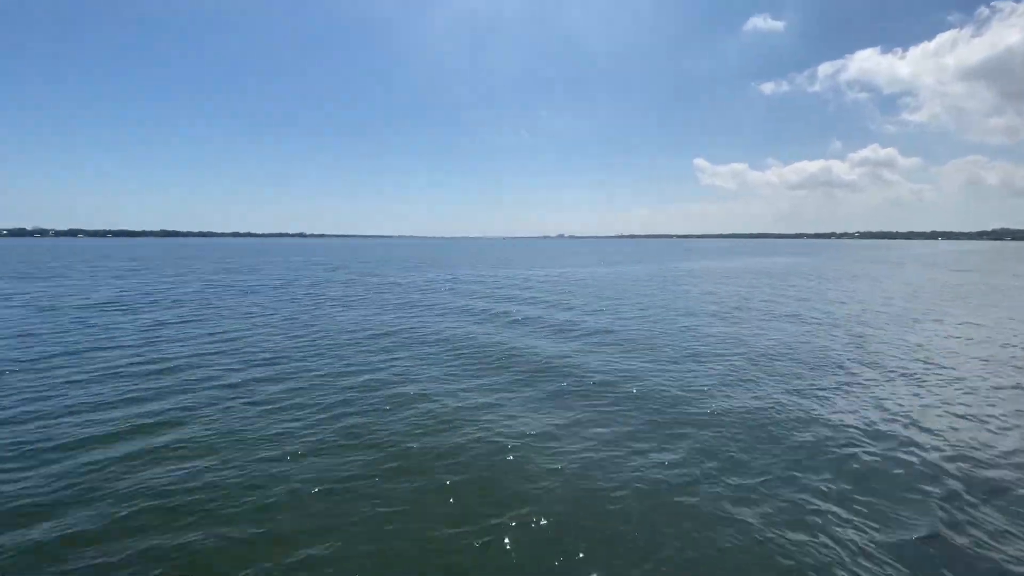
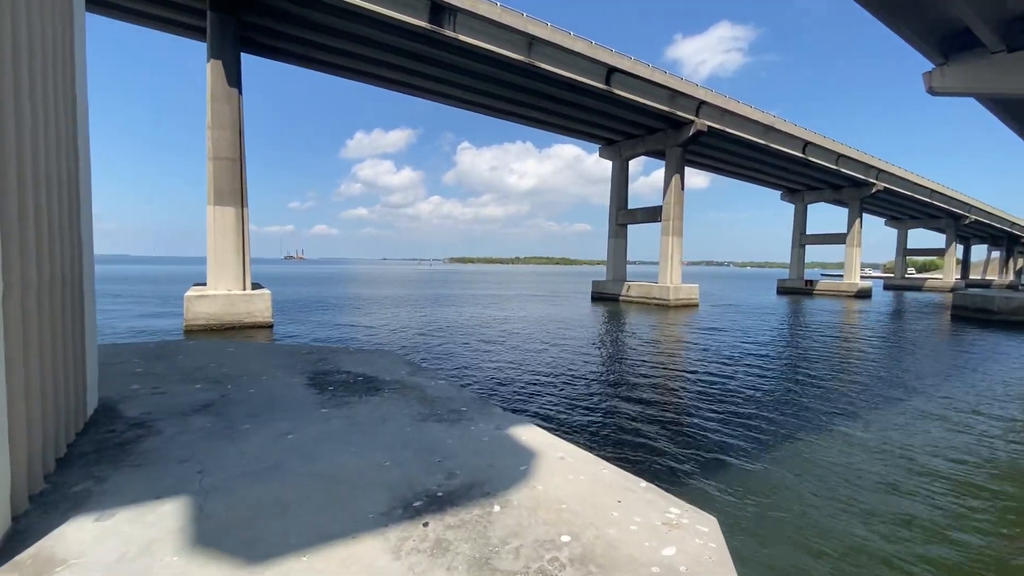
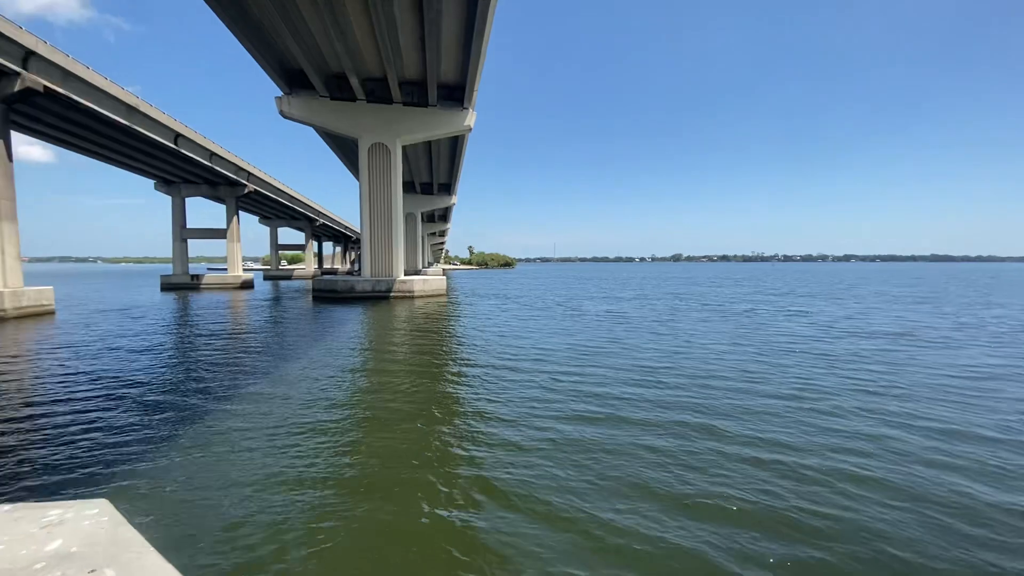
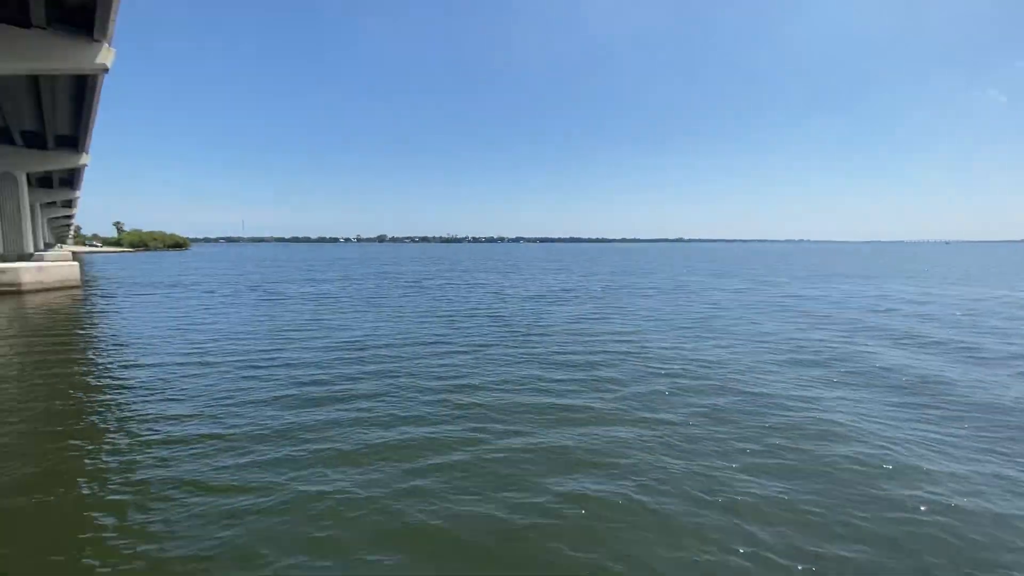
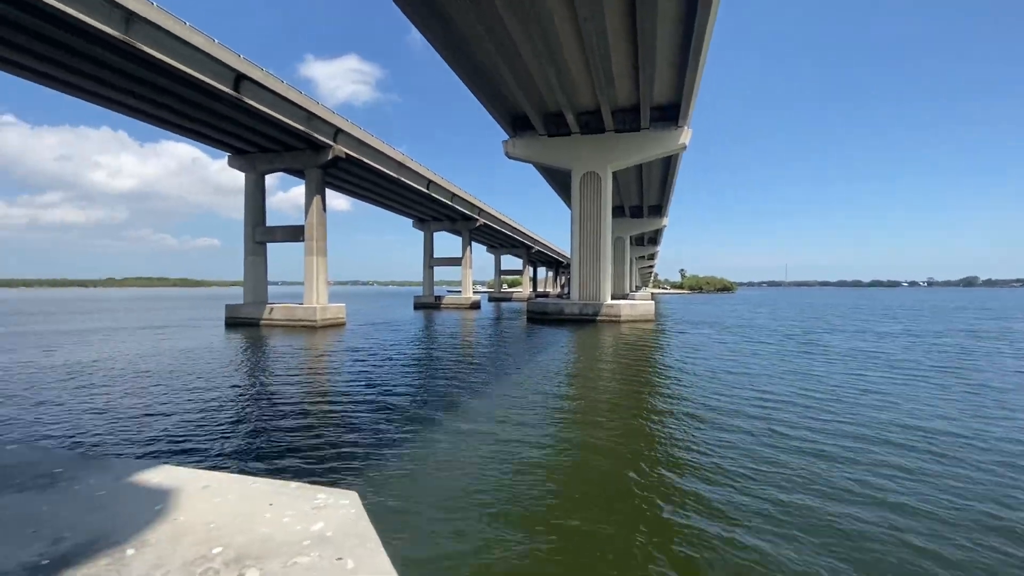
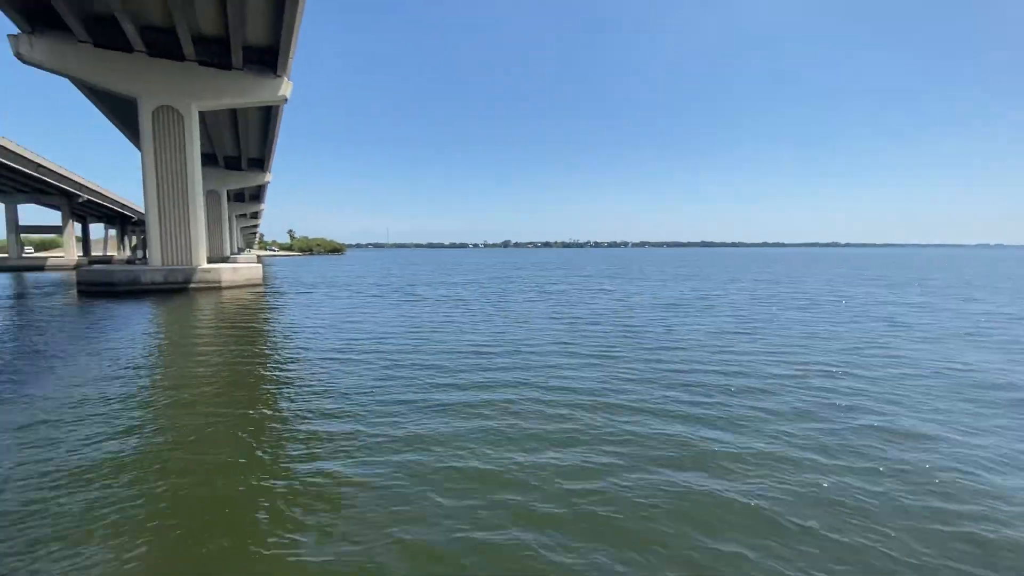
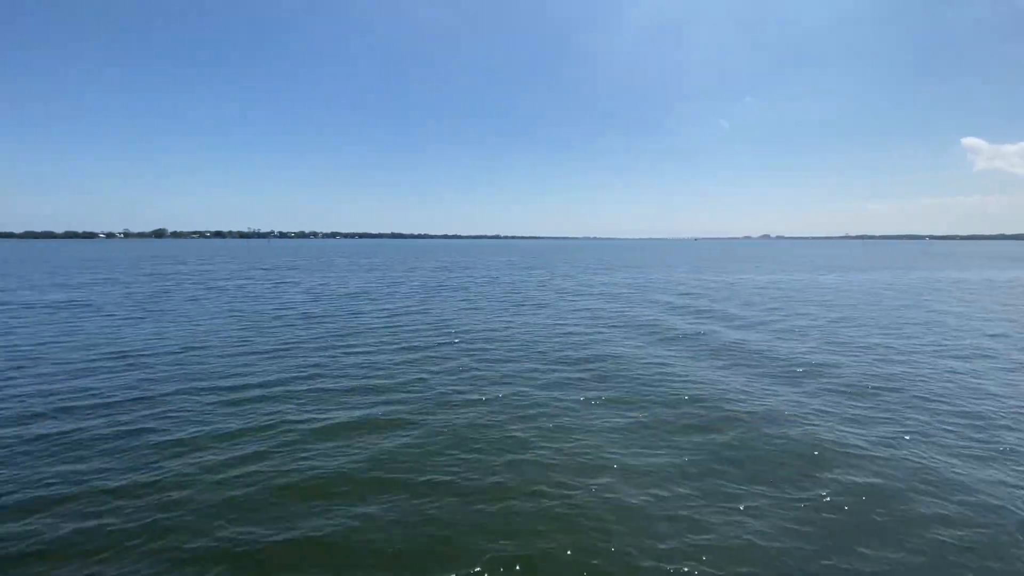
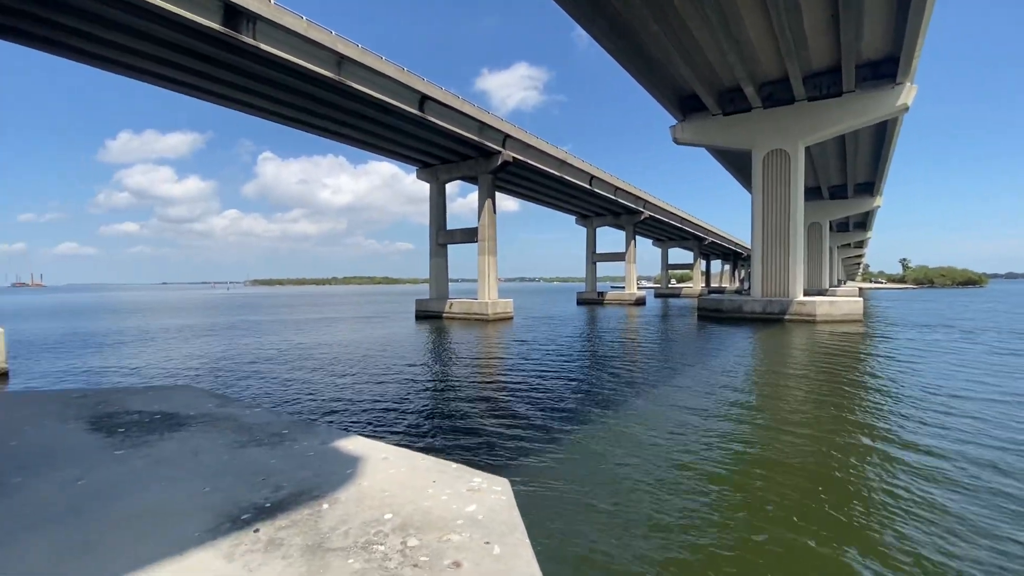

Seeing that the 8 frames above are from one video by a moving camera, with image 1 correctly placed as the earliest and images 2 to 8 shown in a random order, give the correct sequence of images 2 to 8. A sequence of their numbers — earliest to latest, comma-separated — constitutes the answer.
7, 4, 6, 3, 5, 8, 2
